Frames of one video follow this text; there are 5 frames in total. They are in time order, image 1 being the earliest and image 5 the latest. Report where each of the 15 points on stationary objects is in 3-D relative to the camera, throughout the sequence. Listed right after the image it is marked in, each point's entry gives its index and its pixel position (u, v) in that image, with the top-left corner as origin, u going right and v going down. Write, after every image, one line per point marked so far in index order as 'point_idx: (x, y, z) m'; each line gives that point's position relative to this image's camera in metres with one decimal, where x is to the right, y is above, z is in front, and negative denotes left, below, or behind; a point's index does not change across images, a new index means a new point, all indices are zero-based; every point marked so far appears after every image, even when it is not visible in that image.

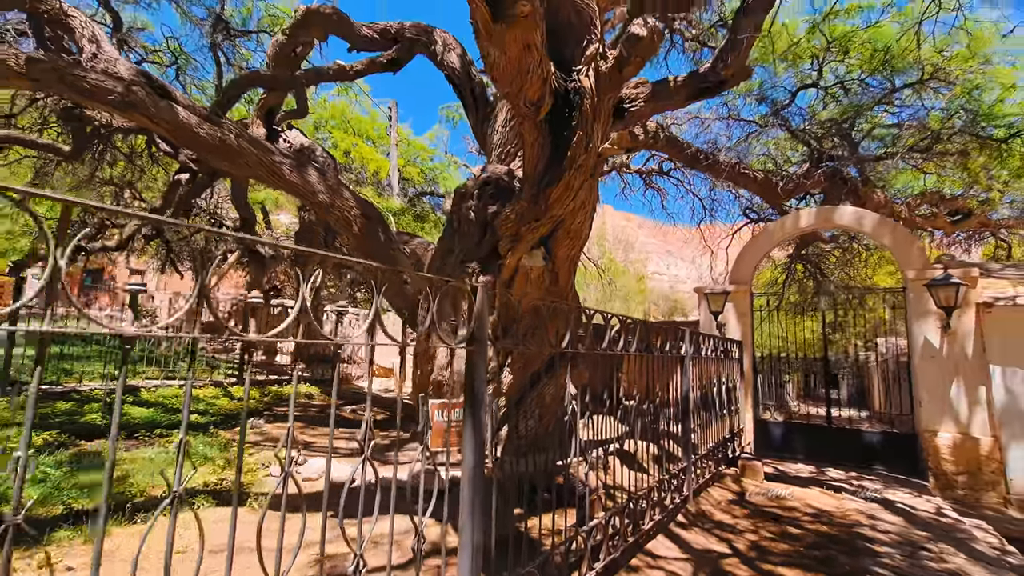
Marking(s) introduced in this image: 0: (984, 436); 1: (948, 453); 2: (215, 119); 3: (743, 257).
0: (+5.2, -1.6, +5.4) m
1: (+4.9, -1.9, +5.5) m
2: (-3.3, +1.9, +5.5) m
3: (+3.4, +0.5, +7.2) m
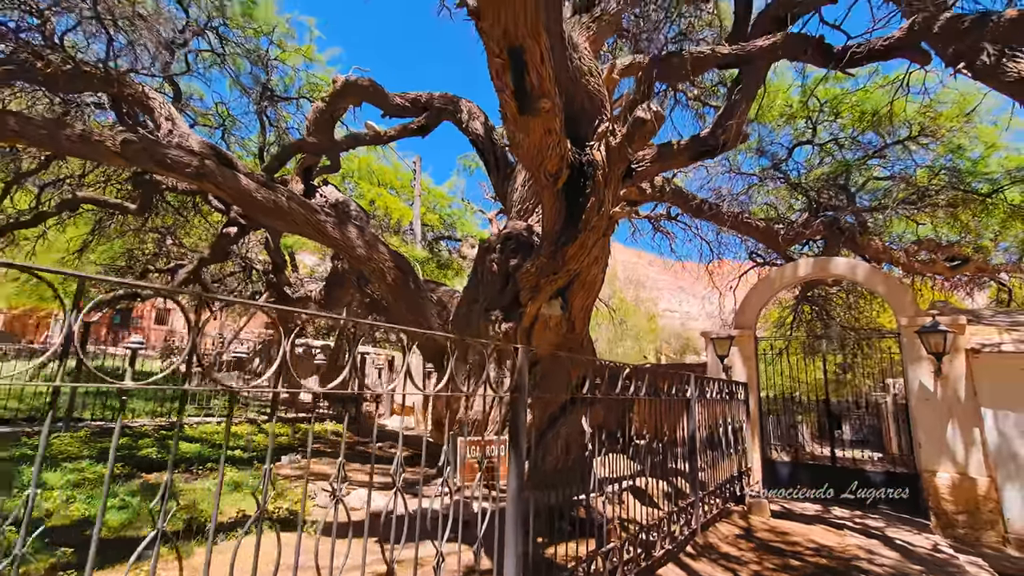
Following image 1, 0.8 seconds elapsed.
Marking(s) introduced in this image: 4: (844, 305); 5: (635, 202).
0: (+5.4, -2.2, +5.7) m
1: (+5.2, -2.4, +5.7) m
2: (-3.1, +1.3, +6.2) m
3: (+3.7, -0.2, +7.7) m
4: (+8.0, -0.3, +11.3) m
5: (+2.3, +1.6, +9.1) m
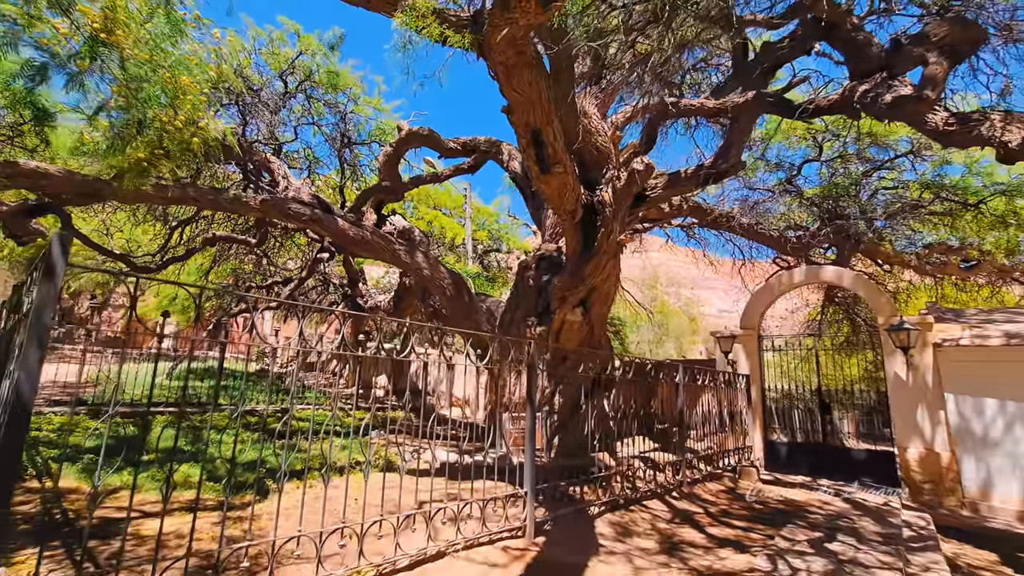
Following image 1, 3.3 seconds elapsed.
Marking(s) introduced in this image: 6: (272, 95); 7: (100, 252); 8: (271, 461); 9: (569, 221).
0: (+5.9, -2.2, +6.7) m
1: (+5.6, -2.5, +6.8) m
2: (-2.6, +1.1, +8.2) m
3: (+4.4, -0.3, +8.9) m
4: (+9.0, -0.4, +12.0) m
5: (+3.1, +1.5, +10.5) m
6: (-4.8, +3.9, +9.8) m
7: (-7.0, +0.6, +8.3) m
8: (-2.9, -2.1, +5.9) m
9: (+0.8, +0.9, +6.8) m
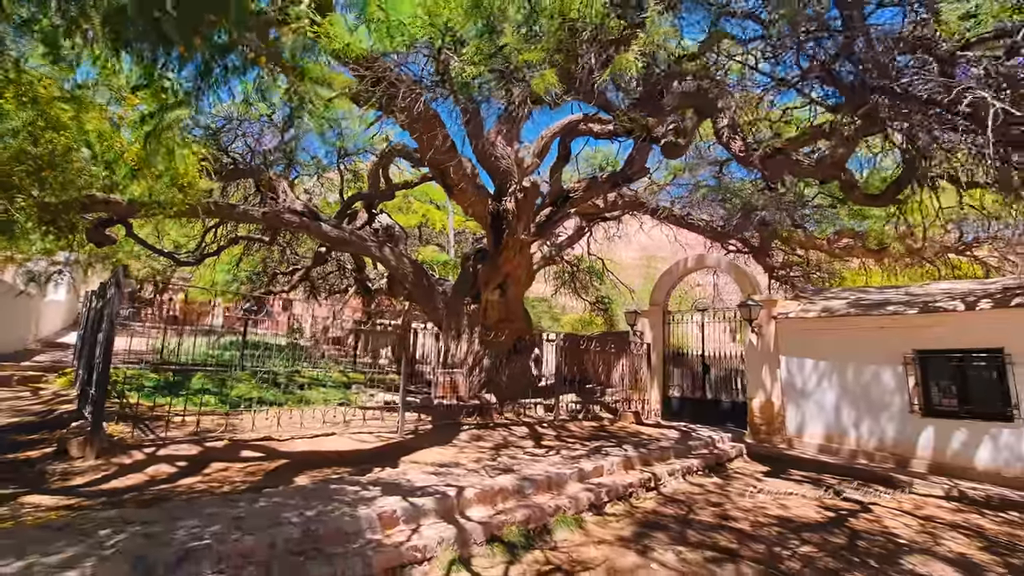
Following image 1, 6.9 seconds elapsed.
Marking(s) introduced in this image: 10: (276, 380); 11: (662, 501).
0: (+4.6, -2.0, +8.6) m
1: (+4.4, -2.2, +8.7) m
2: (-3.8, +1.3, +10.6) m
3: (+3.2, 0.0, +10.8) m
4: (+8.1, +0.2, +13.5) m
5: (+2.1, +1.9, +12.4) m
6: (-5.9, +4.2, +12.3) m
7: (-8.2, +0.8, +11.1) m
8: (-4.3, -1.9, +8.5) m
9: (-0.5, +1.2, +8.9) m
10: (-4.4, -1.7, +8.9) m
11: (+1.6, -2.3, +5.2) m
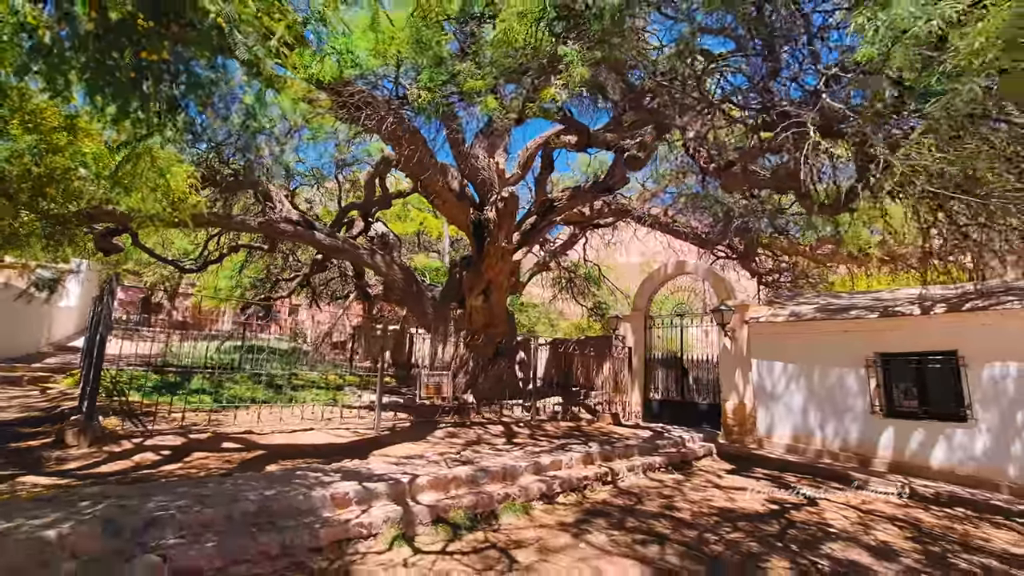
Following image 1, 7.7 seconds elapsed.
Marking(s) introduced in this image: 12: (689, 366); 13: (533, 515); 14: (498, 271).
0: (+4.2, -2.1, +8.8) m
1: (+4.0, -2.3, +9.0) m
2: (-4.1, +1.2, +11.1) m
3: (+2.9, -0.1, +11.1) m
4: (+7.8, 0.0, +13.8) m
5: (+1.8, +1.7, +12.8) m
6: (-6.1, +4.0, +12.8) m
7: (-8.5, +0.7, +11.7) m
8: (-4.6, -2.0, +9.0) m
9: (-0.9, +1.0, +9.3) m
10: (-4.7, -1.8, +9.4) m
11: (+1.2, -2.3, +5.5) m
12: (+3.9, -1.7, +10.8) m
13: (+0.2, -2.1, +4.5) m
14: (-0.2, +0.3, +9.7) m
